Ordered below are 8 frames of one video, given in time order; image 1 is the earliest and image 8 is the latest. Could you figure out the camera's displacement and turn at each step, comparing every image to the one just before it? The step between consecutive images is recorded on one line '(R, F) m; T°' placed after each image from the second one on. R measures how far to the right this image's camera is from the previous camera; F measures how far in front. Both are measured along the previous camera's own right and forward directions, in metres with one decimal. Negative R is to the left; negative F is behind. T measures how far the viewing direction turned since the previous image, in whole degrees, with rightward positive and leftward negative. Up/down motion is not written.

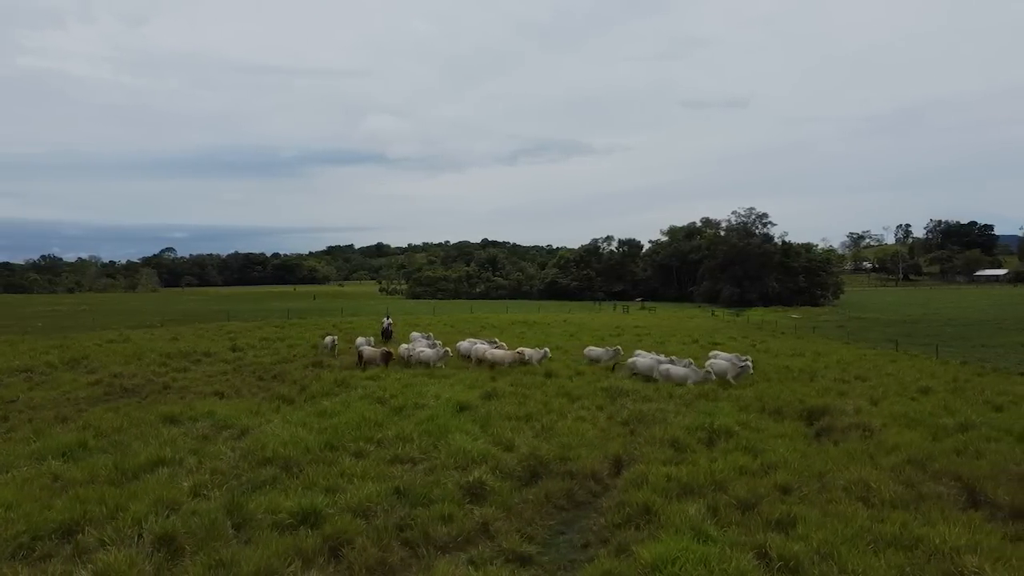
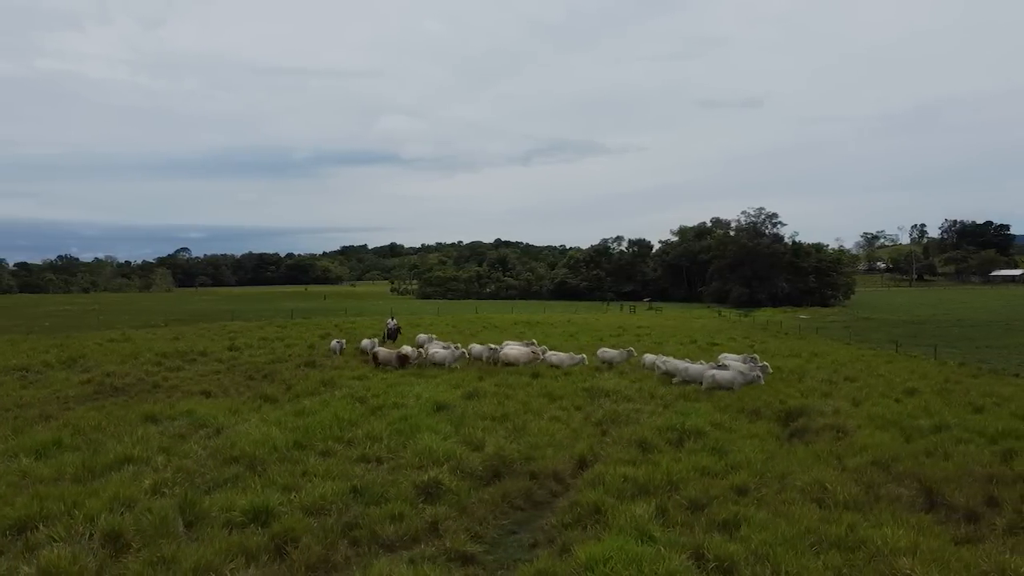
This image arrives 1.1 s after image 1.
(+0.6, 0.0) m; -1°
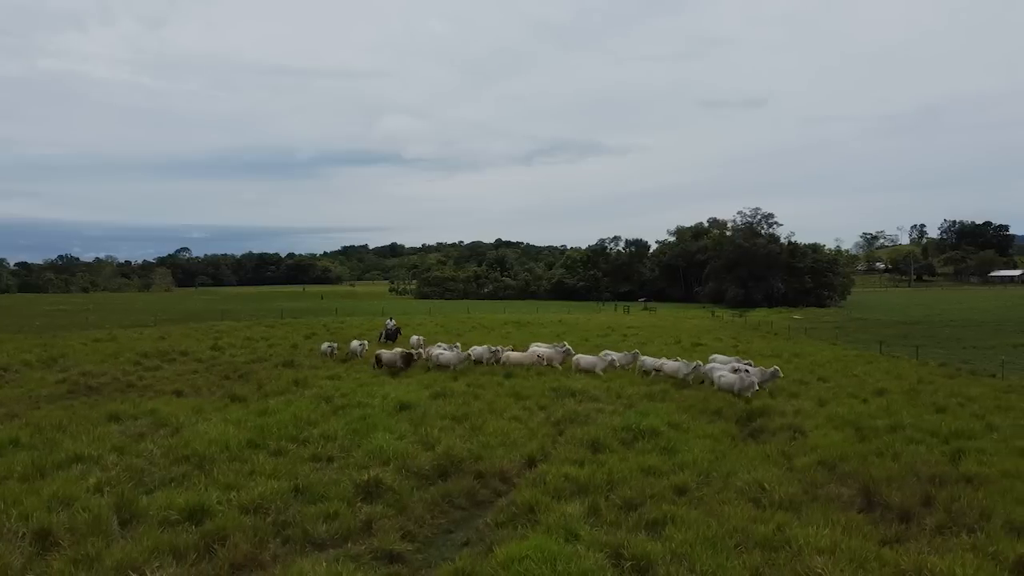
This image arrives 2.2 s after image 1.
(+0.6, 0.0) m; 0°
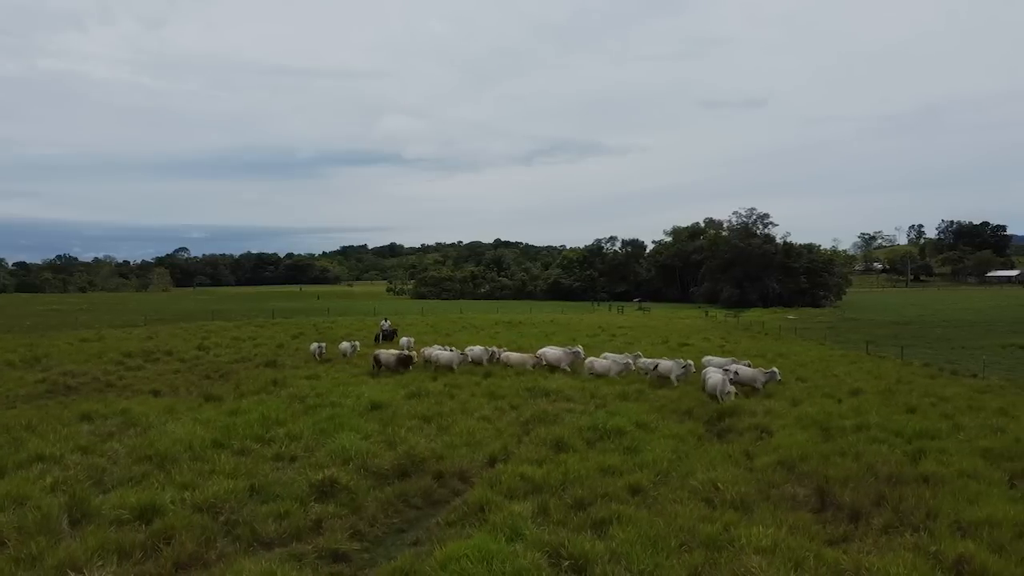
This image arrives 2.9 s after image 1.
(+0.4, 0.0) m; 0°
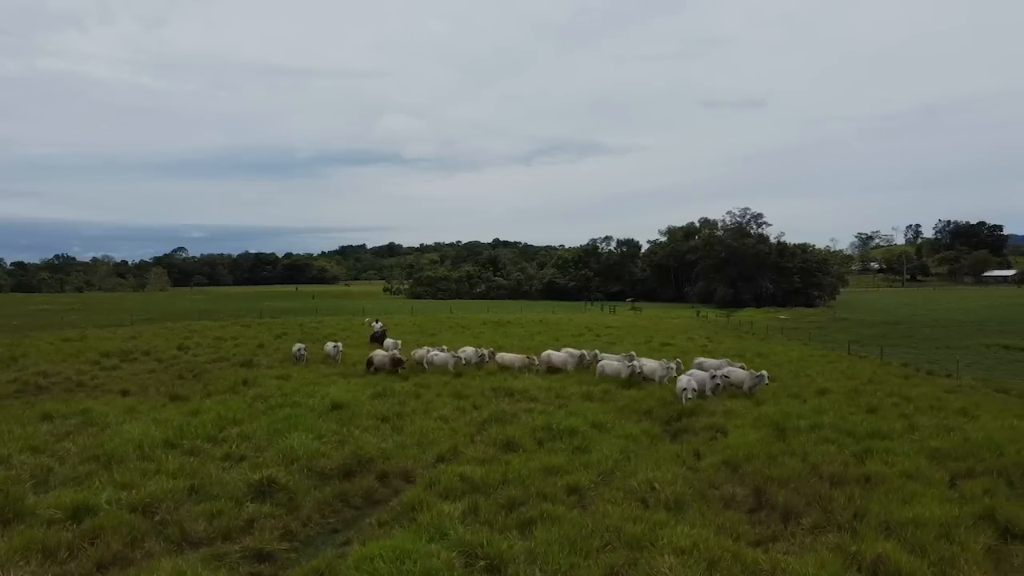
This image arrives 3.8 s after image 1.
(+0.6, 0.0) m; 0°
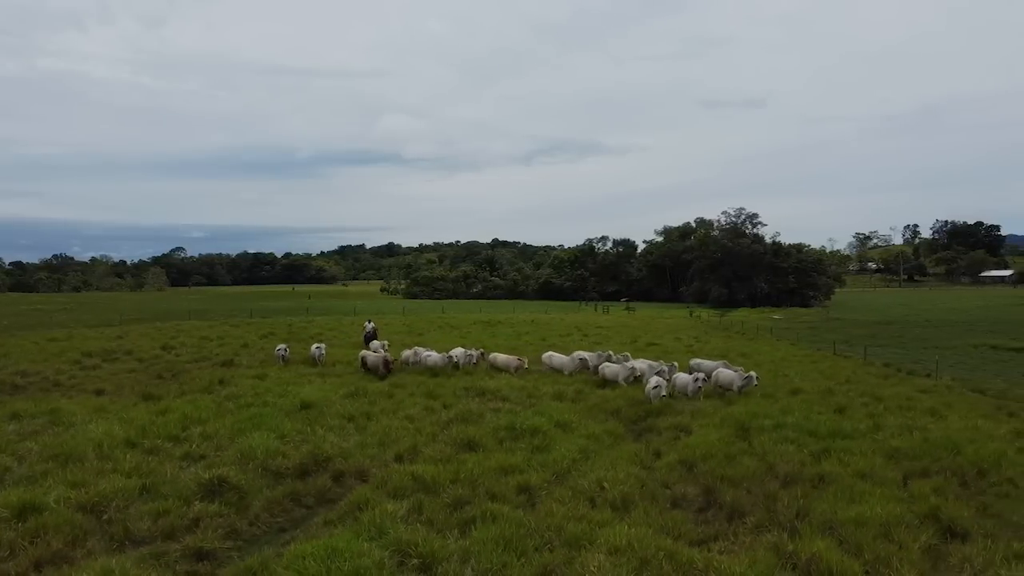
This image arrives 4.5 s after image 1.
(+0.5, 0.0) m; 0°
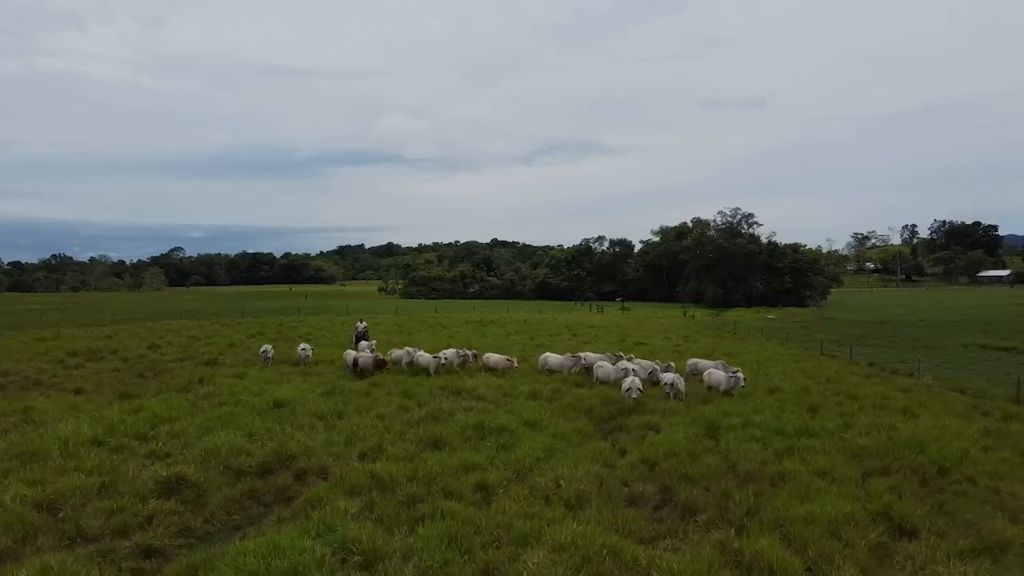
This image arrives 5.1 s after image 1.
(+0.4, 0.0) m; 0°
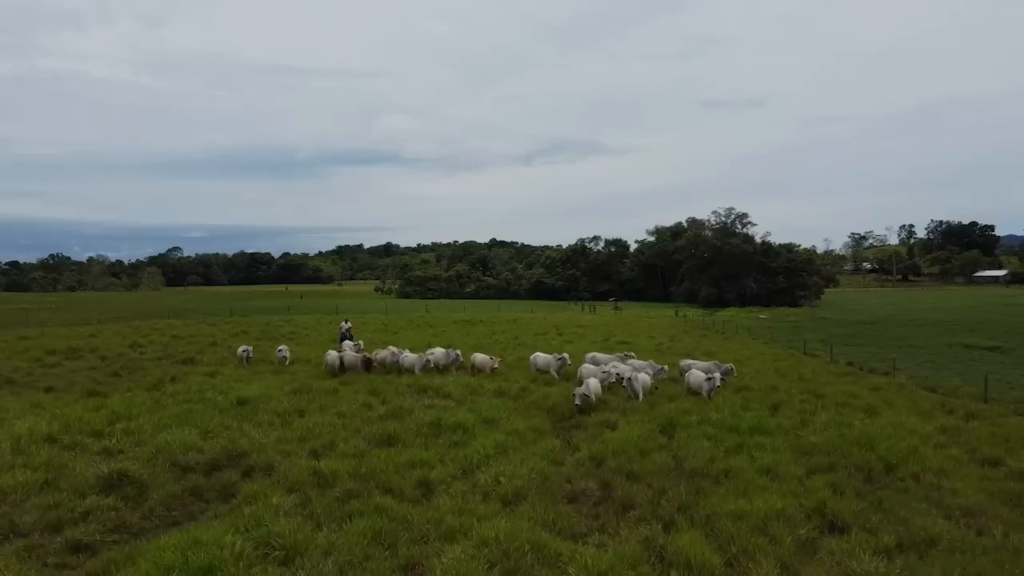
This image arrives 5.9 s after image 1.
(+0.6, 0.0) m; 0°
